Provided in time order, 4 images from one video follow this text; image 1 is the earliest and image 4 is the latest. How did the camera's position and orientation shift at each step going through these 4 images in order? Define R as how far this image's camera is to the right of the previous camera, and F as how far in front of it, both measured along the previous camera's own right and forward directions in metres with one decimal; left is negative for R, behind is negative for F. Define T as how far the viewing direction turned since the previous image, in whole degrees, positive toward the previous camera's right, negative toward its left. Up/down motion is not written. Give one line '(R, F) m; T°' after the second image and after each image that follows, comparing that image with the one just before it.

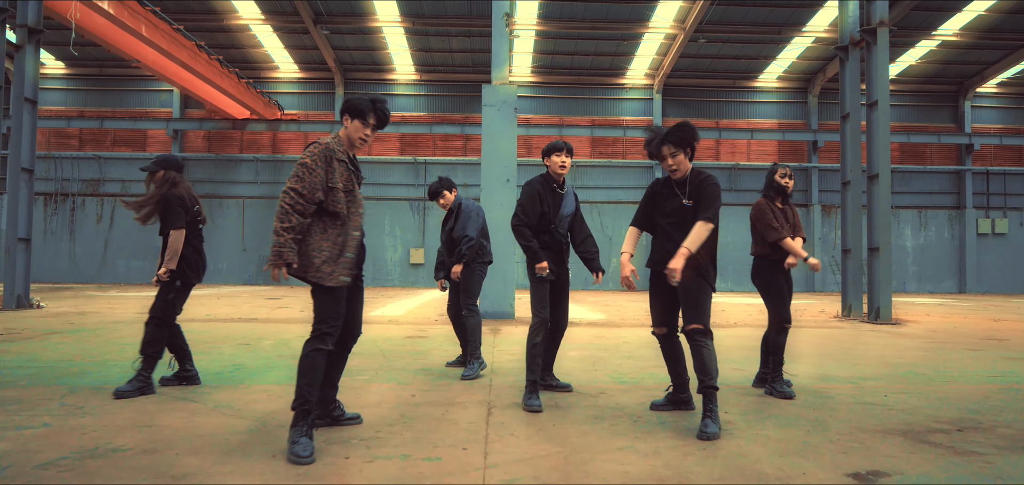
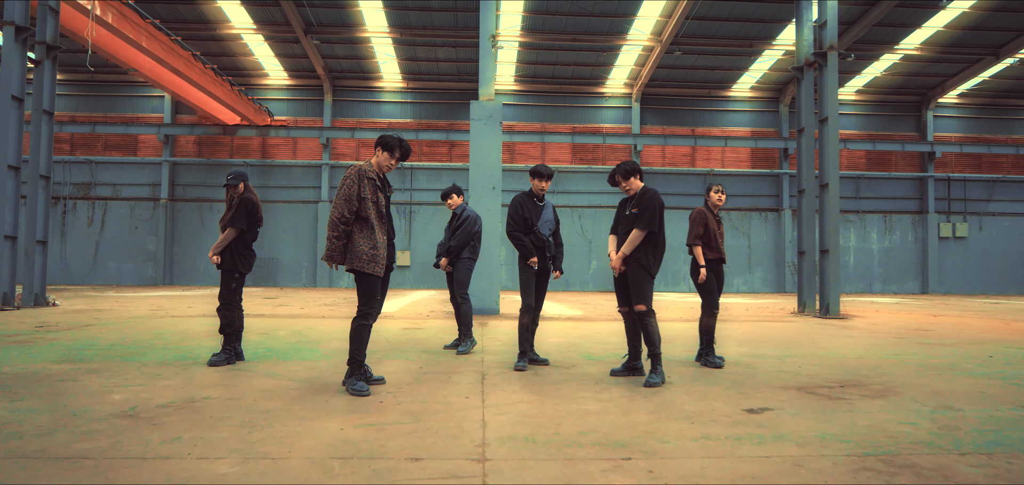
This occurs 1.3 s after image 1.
(0.0, -0.8) m; +2°
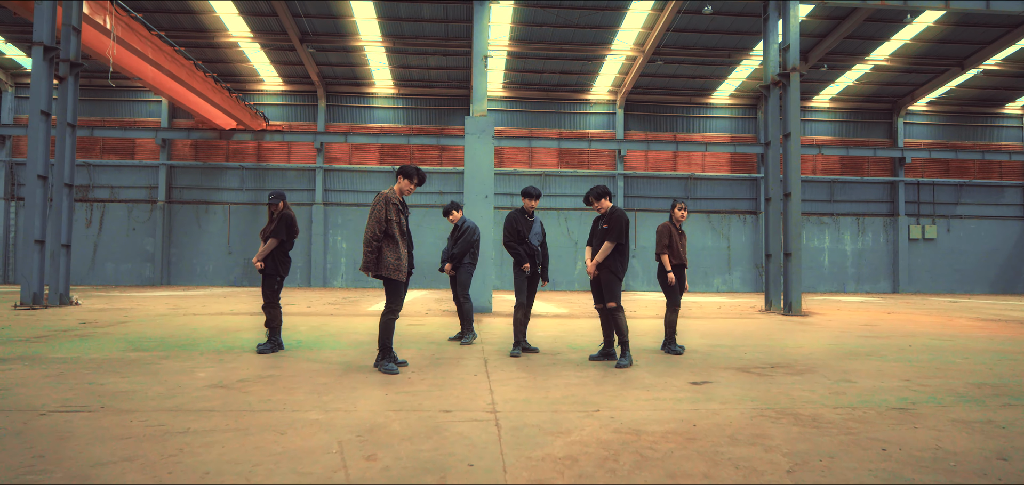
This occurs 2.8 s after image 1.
(-0.1, -0.8) m; +1°
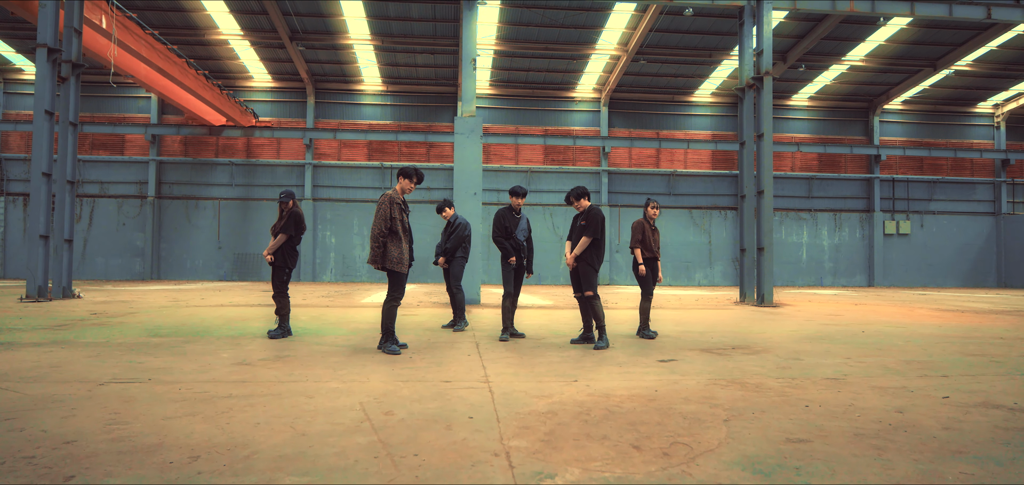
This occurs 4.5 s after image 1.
(0.0, -0.5) m; +1°
